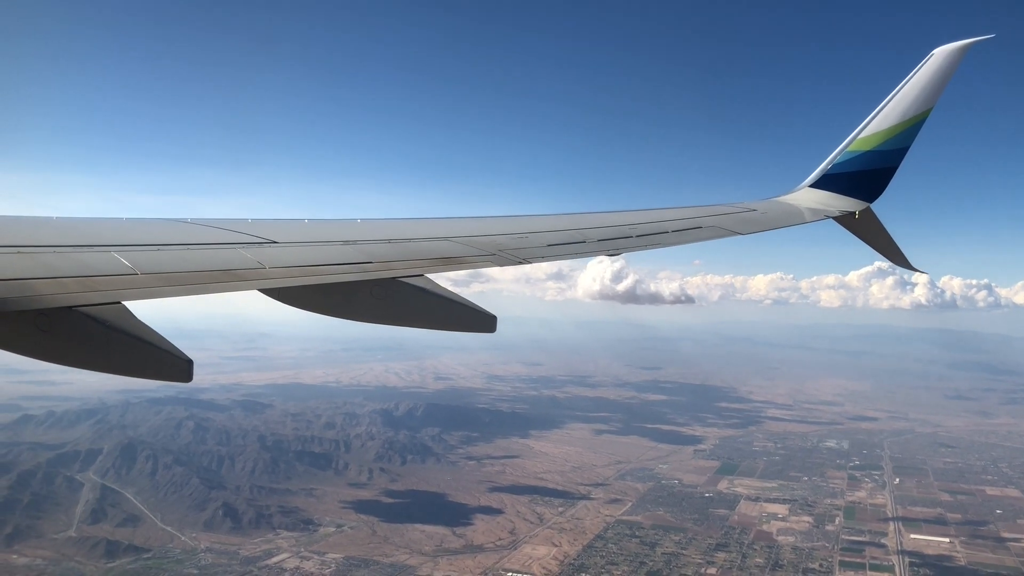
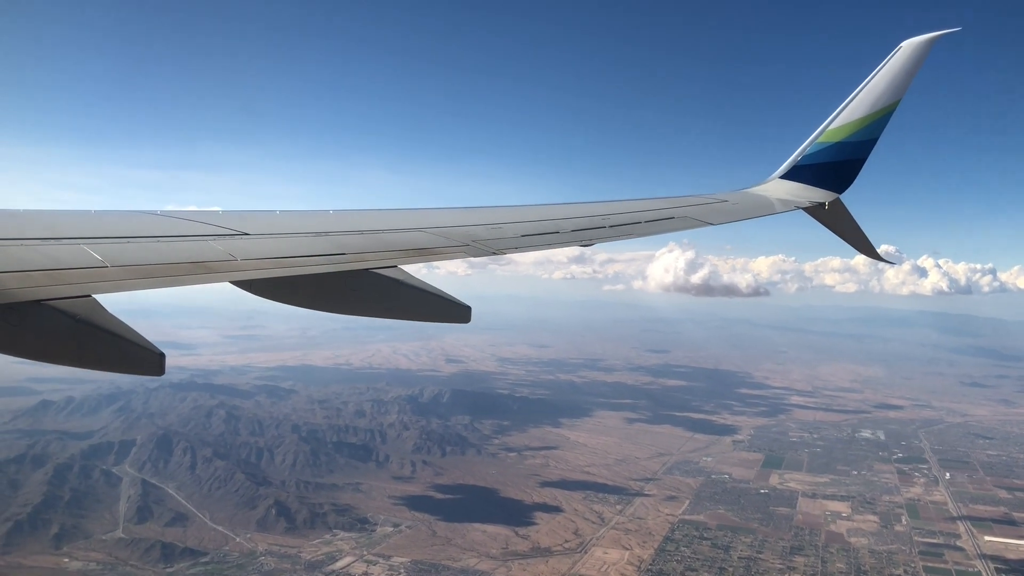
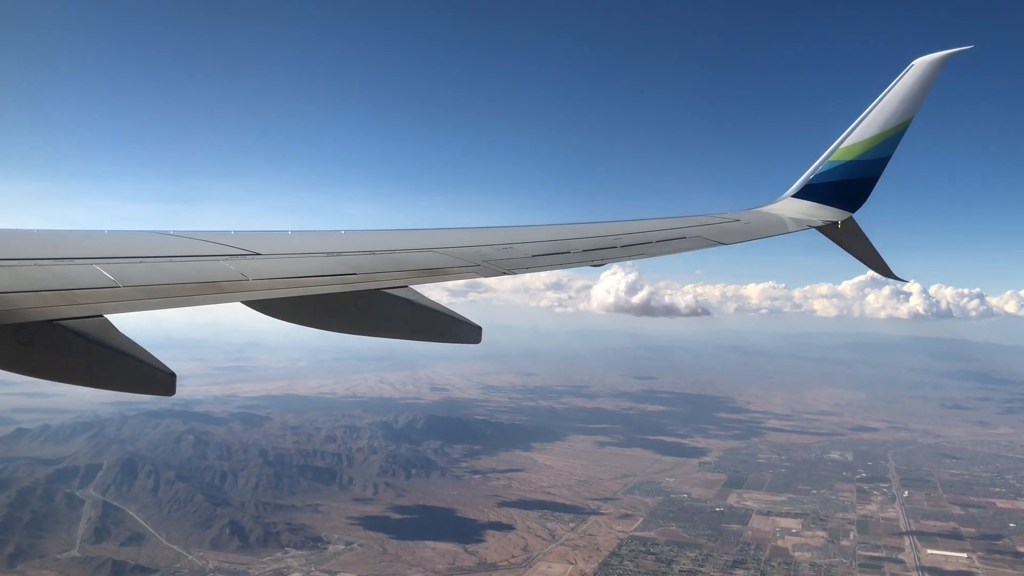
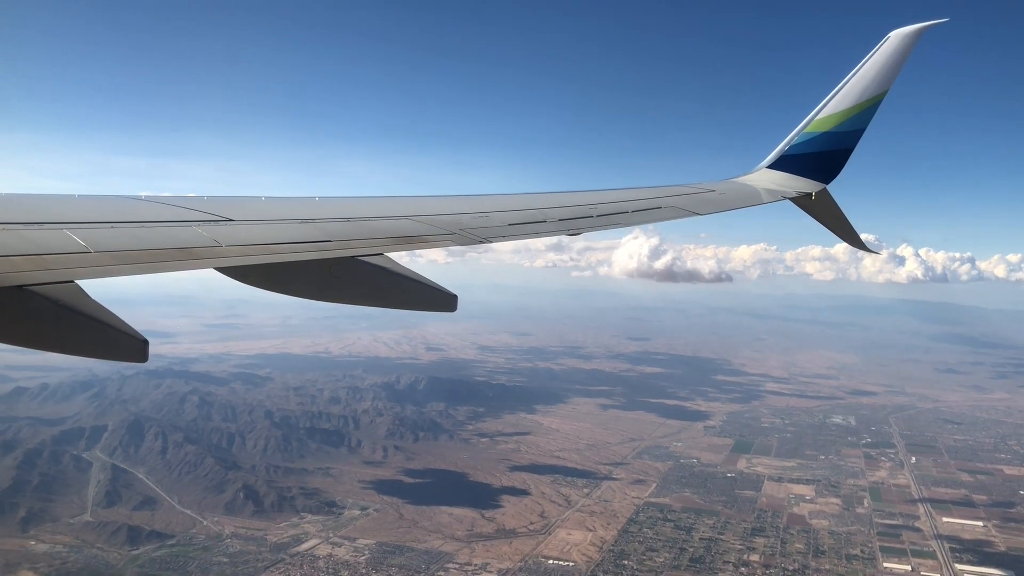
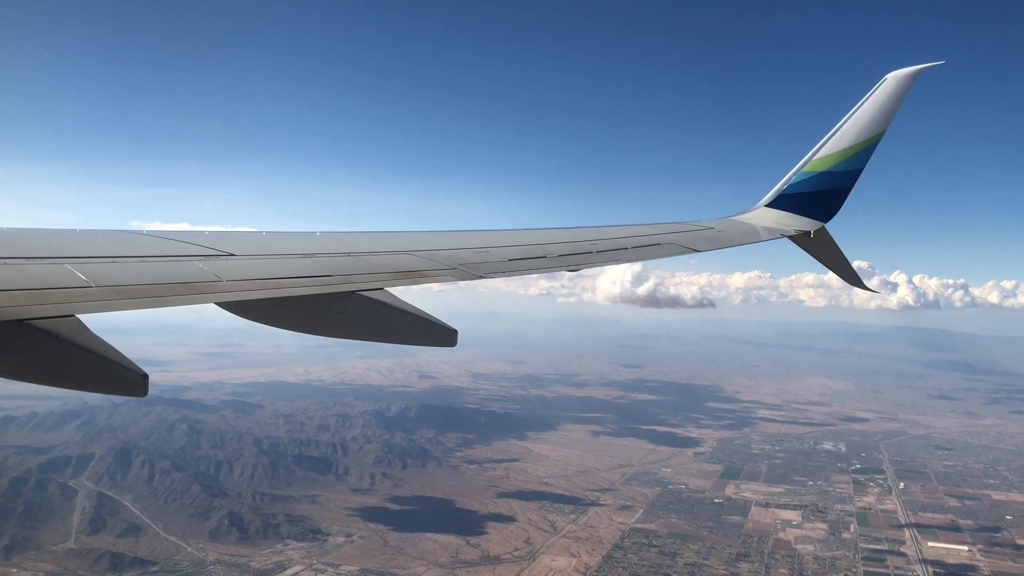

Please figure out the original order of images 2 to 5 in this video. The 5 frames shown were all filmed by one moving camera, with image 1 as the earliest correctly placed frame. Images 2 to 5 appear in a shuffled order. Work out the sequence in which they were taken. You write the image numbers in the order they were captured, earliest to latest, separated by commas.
3, 5, 4, 2
